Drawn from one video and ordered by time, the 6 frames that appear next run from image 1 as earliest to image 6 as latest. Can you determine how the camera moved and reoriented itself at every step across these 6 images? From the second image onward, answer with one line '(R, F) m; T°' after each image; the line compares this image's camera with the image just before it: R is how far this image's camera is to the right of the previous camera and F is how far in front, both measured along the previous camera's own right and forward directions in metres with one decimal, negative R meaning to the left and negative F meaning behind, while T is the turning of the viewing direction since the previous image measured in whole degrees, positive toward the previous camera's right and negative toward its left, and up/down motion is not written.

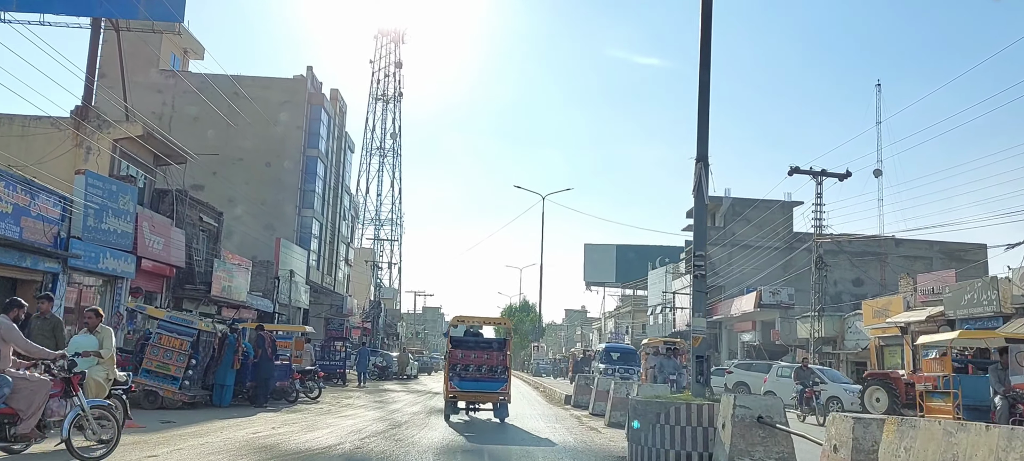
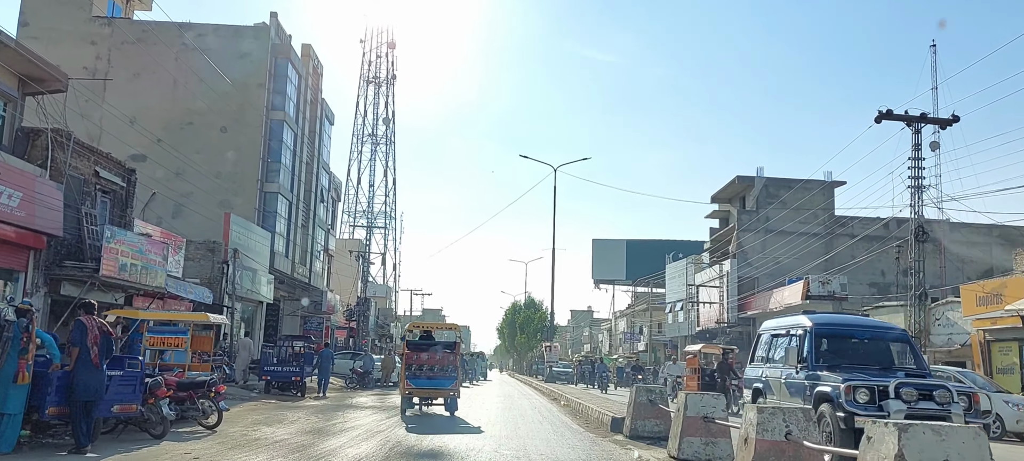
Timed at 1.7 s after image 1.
(-0.2, +7.5) m; 0°
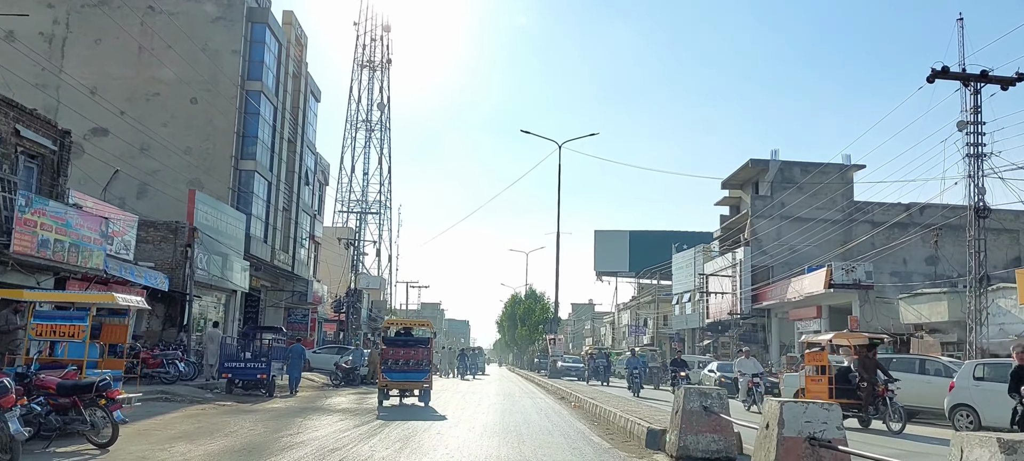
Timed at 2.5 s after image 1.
(0.0, +3.3) m; 0°
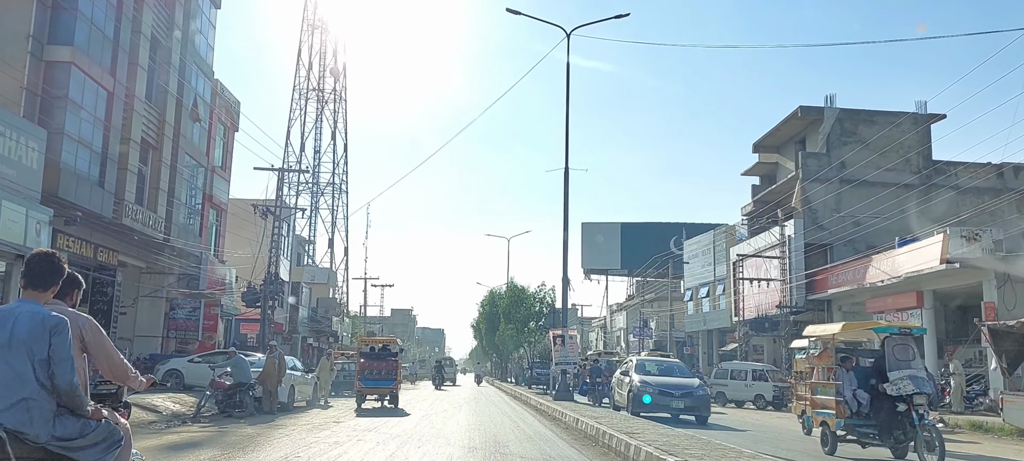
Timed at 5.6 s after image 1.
(-0.2, +12.8) m; +1°
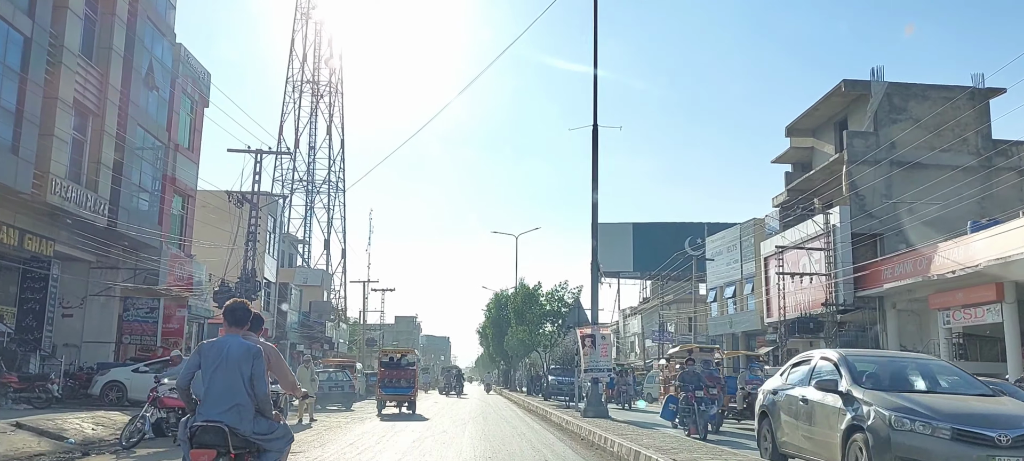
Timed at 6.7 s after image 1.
(-0.2, +4.4) m; 0°
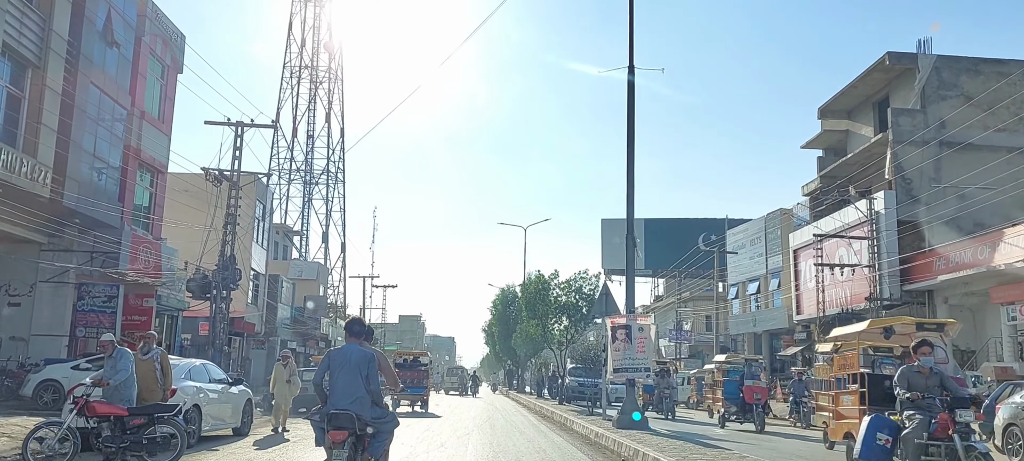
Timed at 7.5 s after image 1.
(-0.1, +3.3) m; 0°
